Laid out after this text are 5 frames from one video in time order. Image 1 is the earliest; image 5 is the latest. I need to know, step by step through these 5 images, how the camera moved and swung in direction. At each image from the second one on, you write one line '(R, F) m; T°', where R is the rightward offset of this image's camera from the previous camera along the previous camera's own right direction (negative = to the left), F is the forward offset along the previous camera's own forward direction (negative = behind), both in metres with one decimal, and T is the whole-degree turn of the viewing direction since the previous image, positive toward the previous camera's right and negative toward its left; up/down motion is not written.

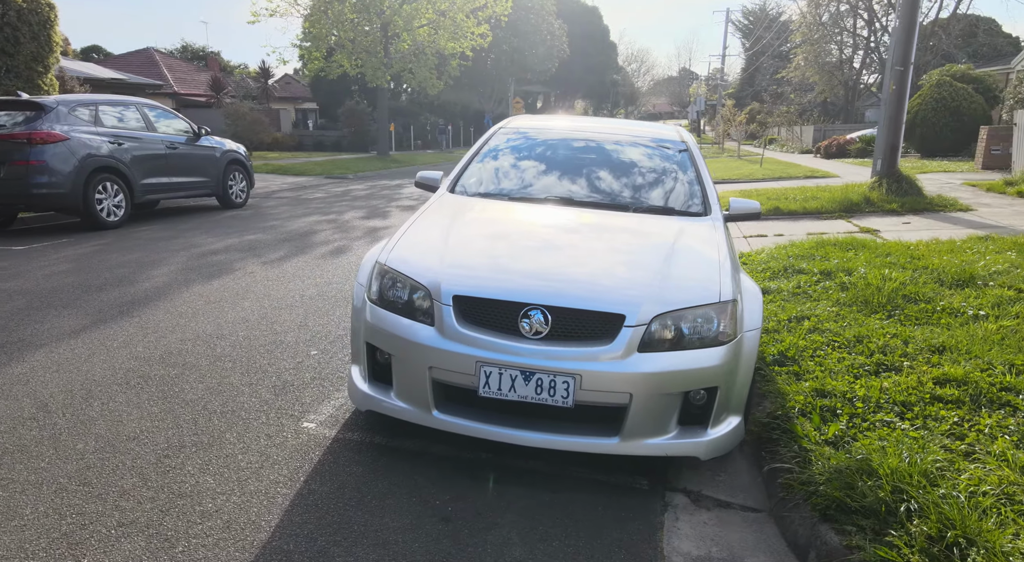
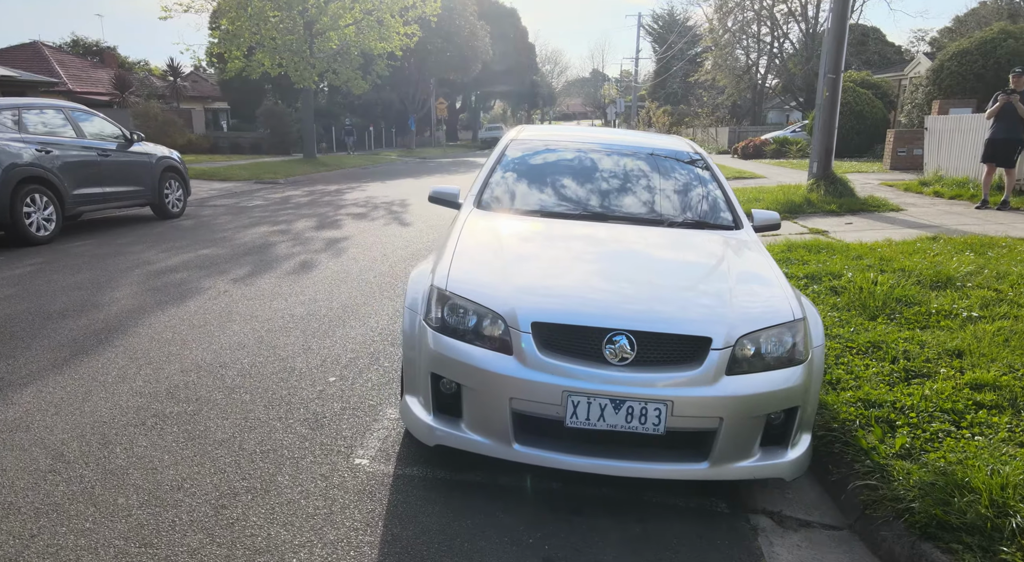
(-0.6, +0.1) m; +6°
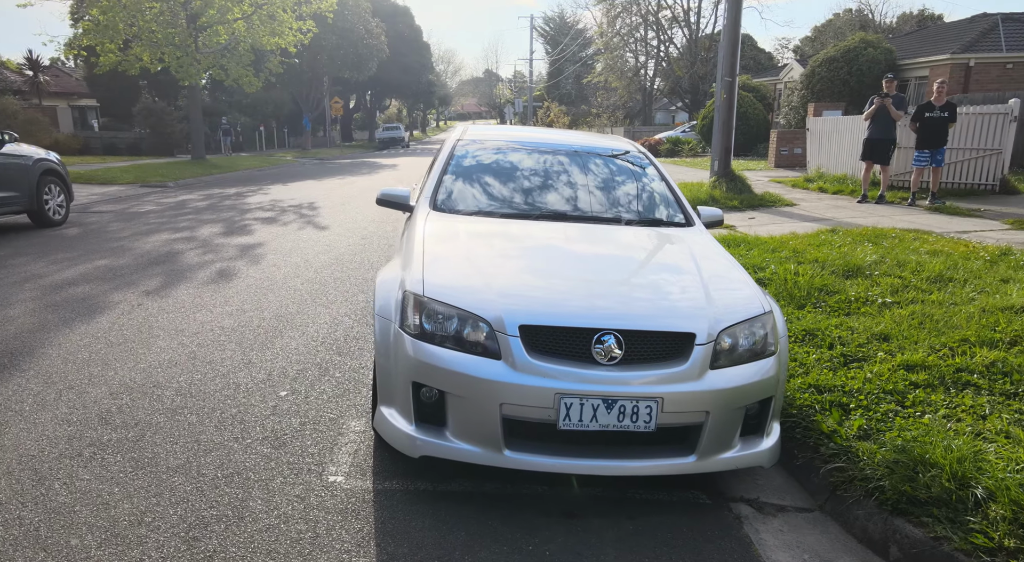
(-0.3, +0.1) m; +8°
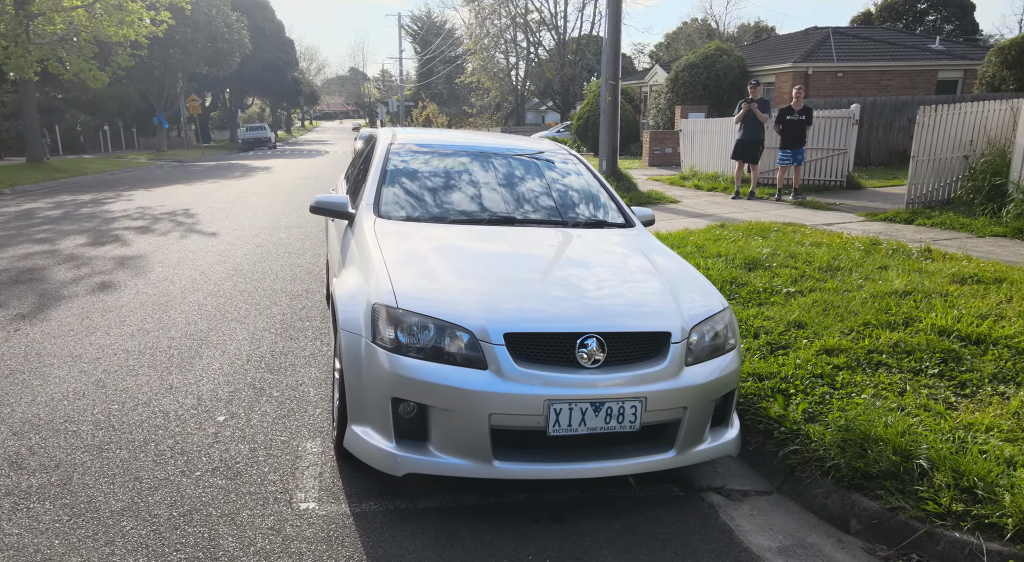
(-0.4, +0.1) m; +10°
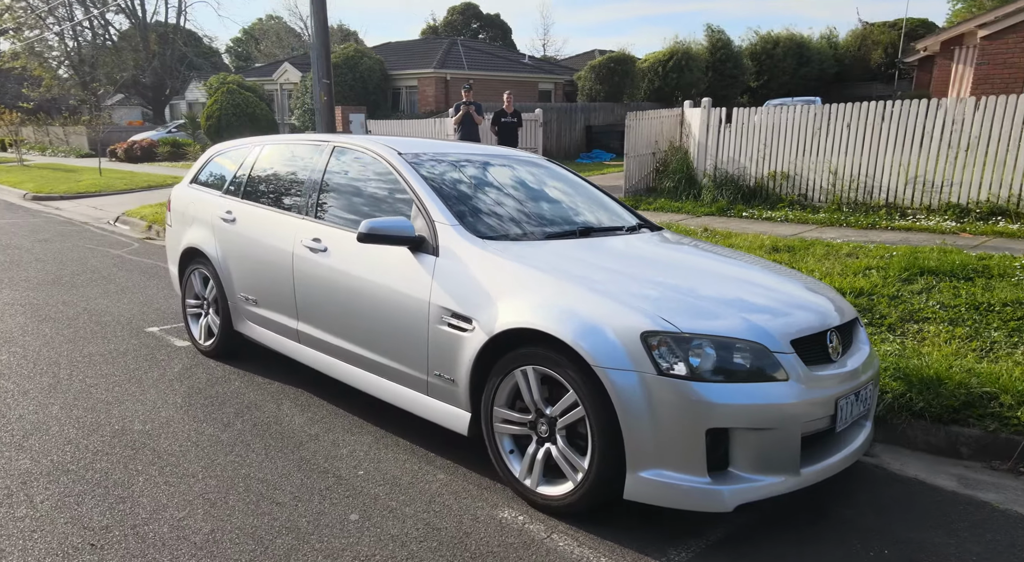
(-2.2, +0.8) m; +30°
